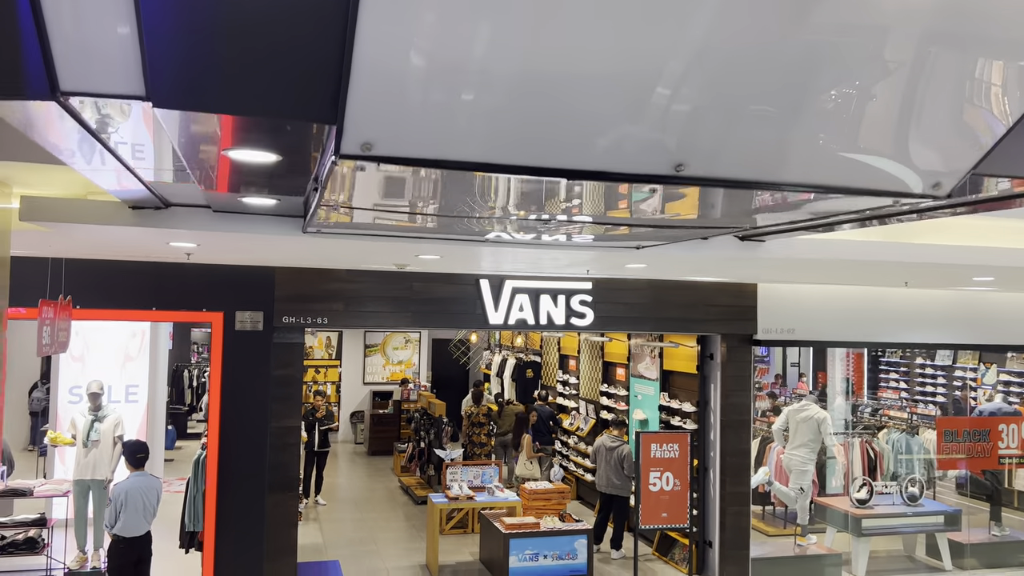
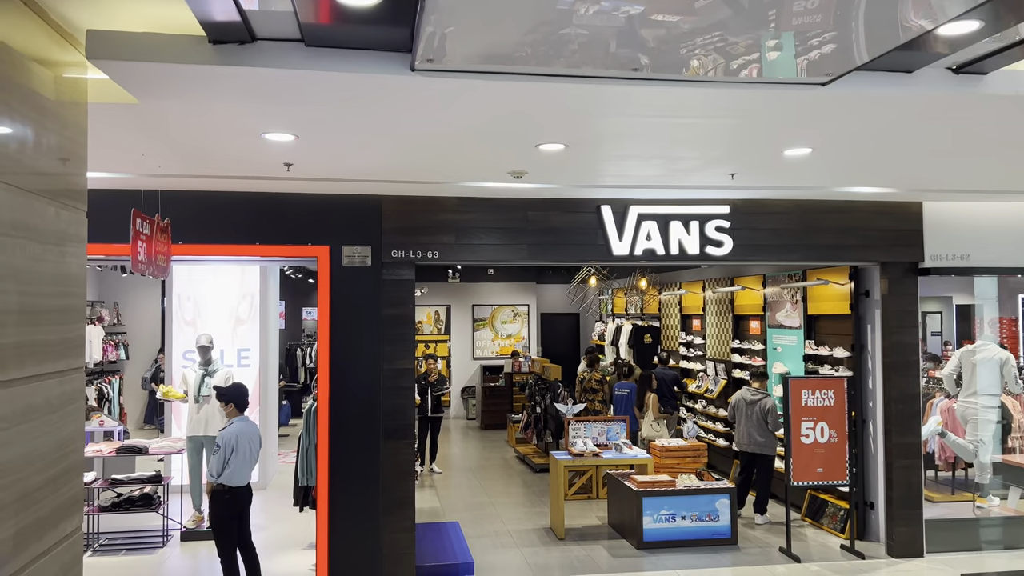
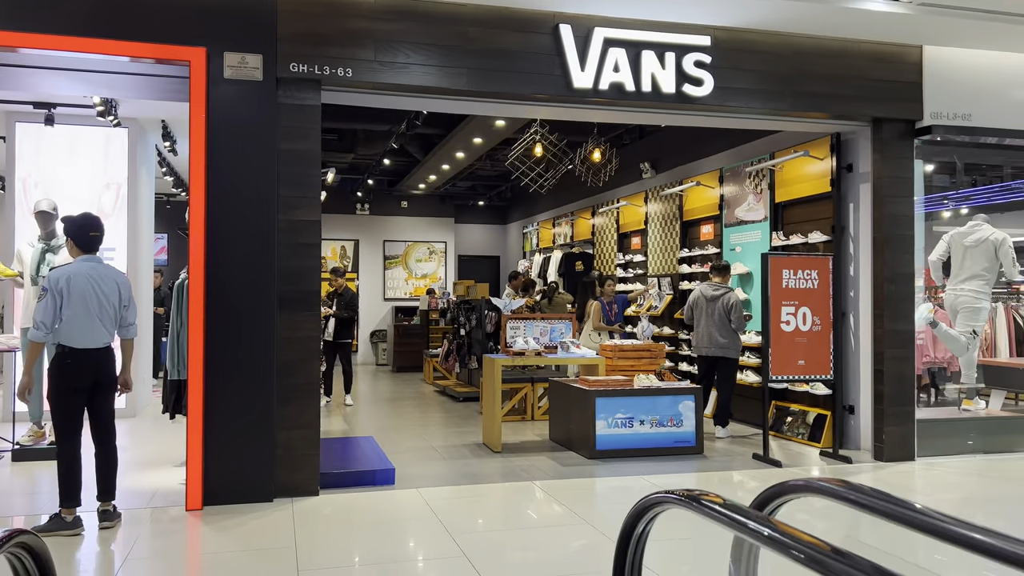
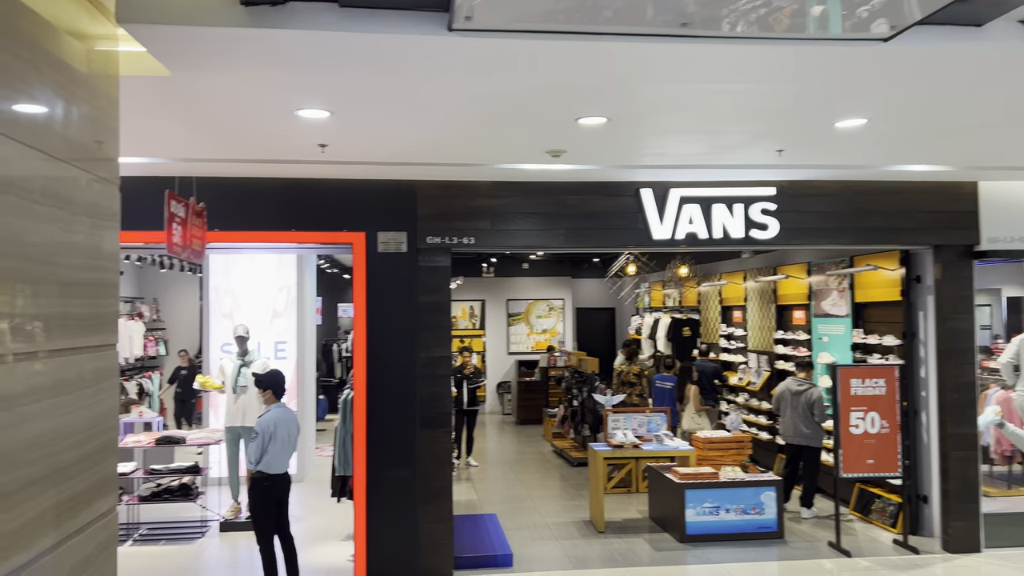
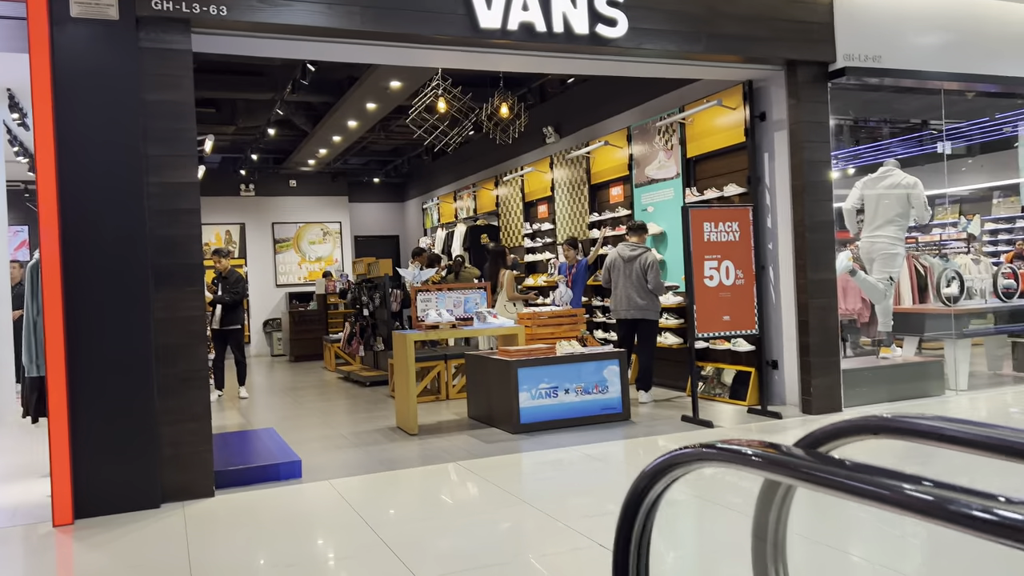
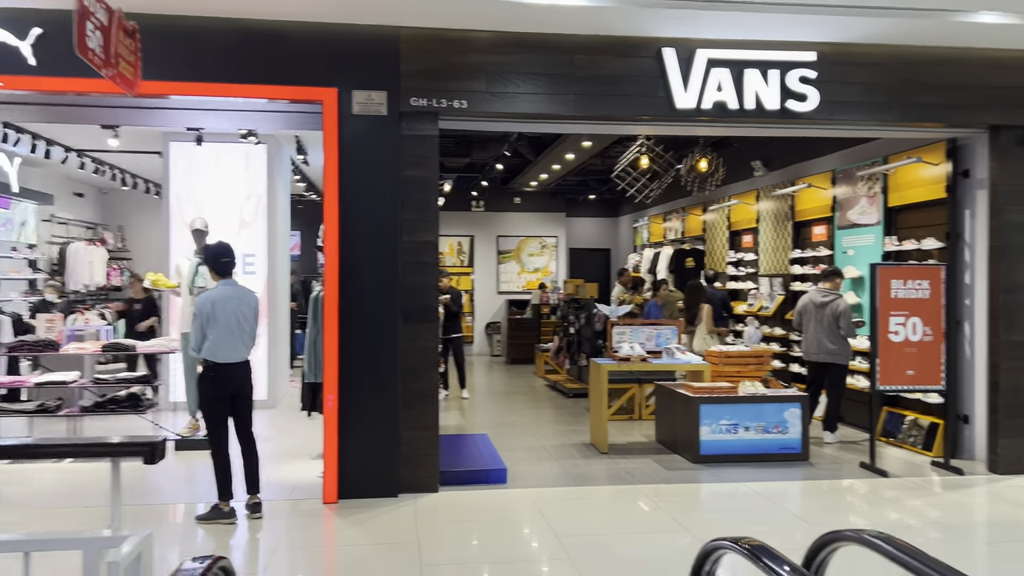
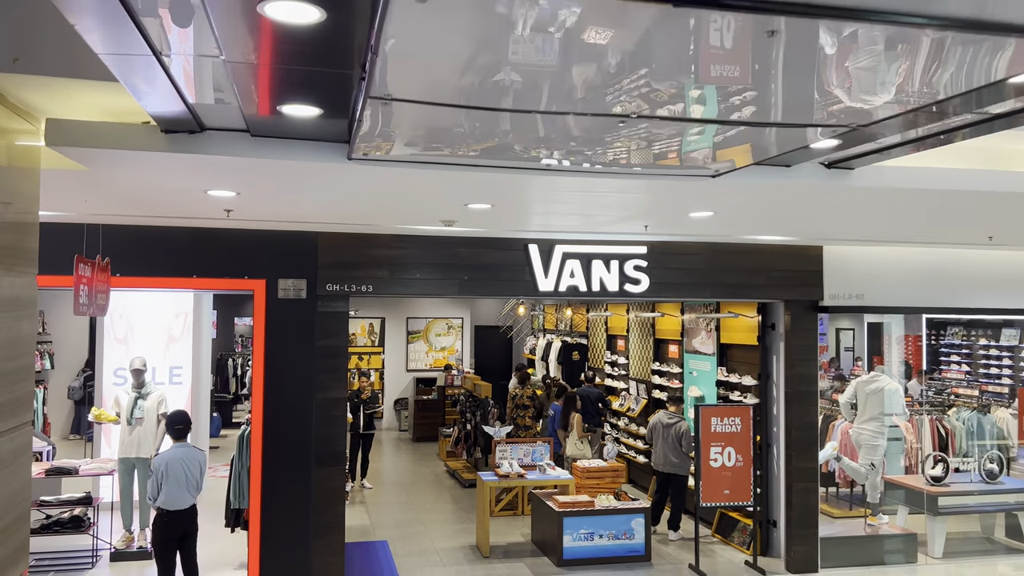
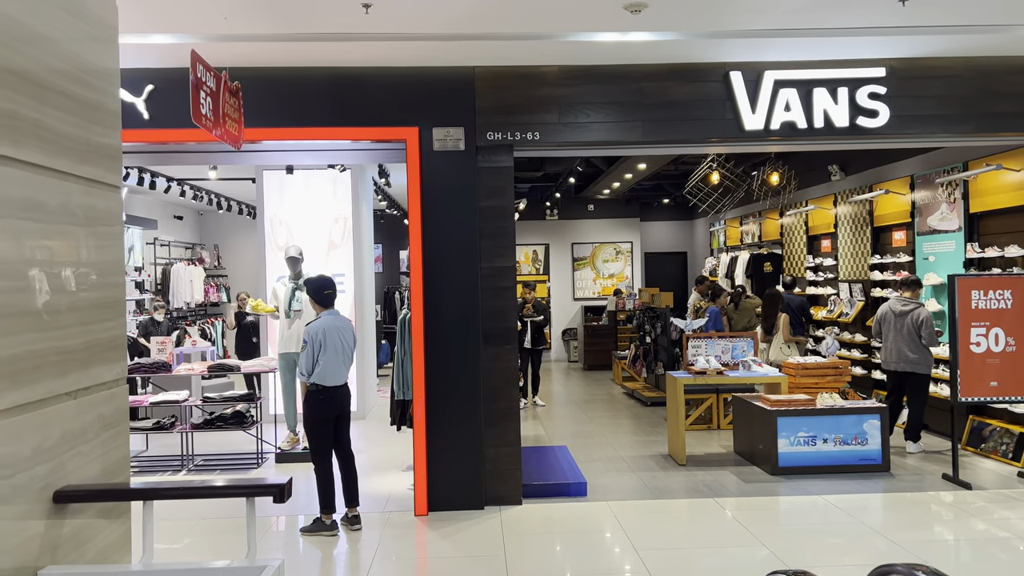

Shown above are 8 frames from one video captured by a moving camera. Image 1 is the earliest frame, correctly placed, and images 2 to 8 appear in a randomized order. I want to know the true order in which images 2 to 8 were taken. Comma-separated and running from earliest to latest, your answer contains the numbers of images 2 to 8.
7, 2, 4, 8, 6, 3, 5
